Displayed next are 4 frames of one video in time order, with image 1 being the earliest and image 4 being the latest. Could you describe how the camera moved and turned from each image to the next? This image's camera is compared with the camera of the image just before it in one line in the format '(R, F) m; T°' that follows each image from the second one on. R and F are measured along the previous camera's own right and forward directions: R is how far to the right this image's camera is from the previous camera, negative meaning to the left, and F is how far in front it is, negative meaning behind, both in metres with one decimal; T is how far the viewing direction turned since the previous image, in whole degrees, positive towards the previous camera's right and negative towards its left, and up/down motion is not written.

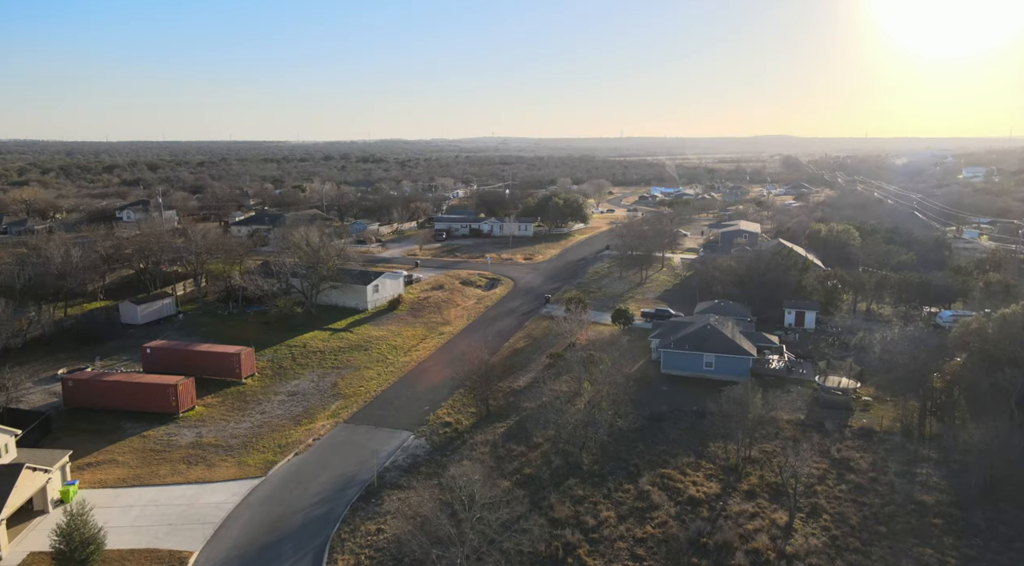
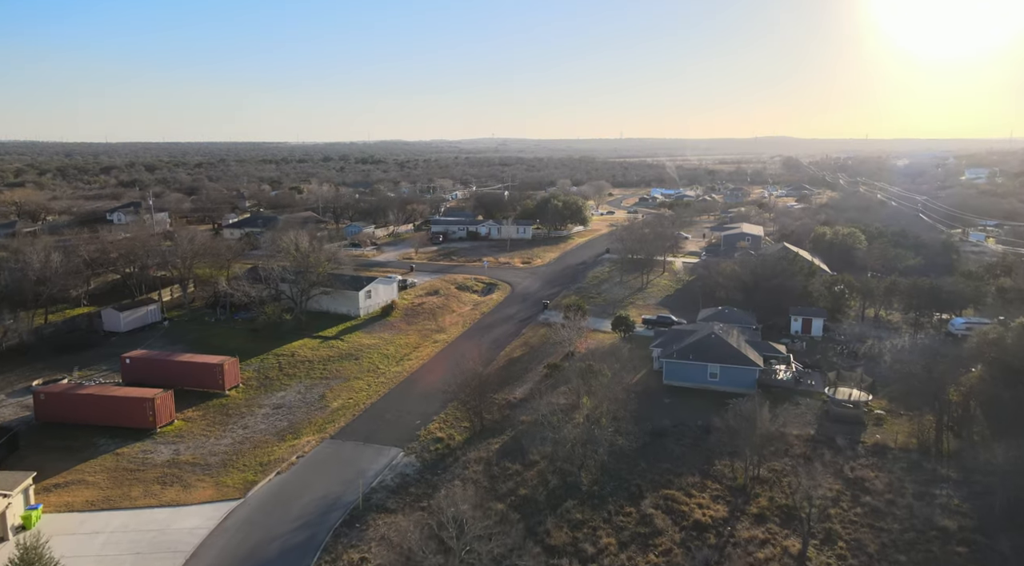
(+0.4, +2.7) m; 0°
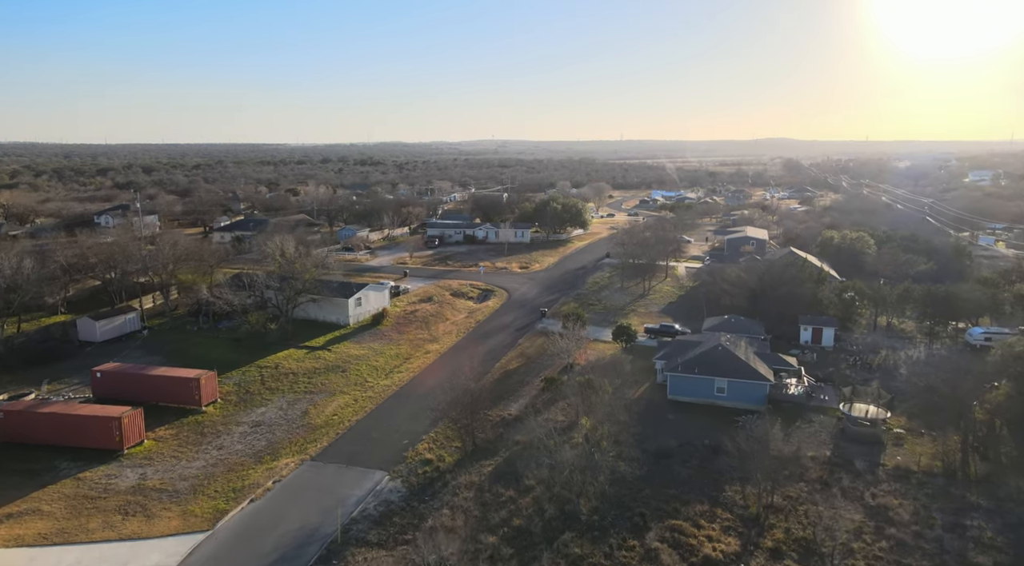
(+0.4, +3.6) m; 0°
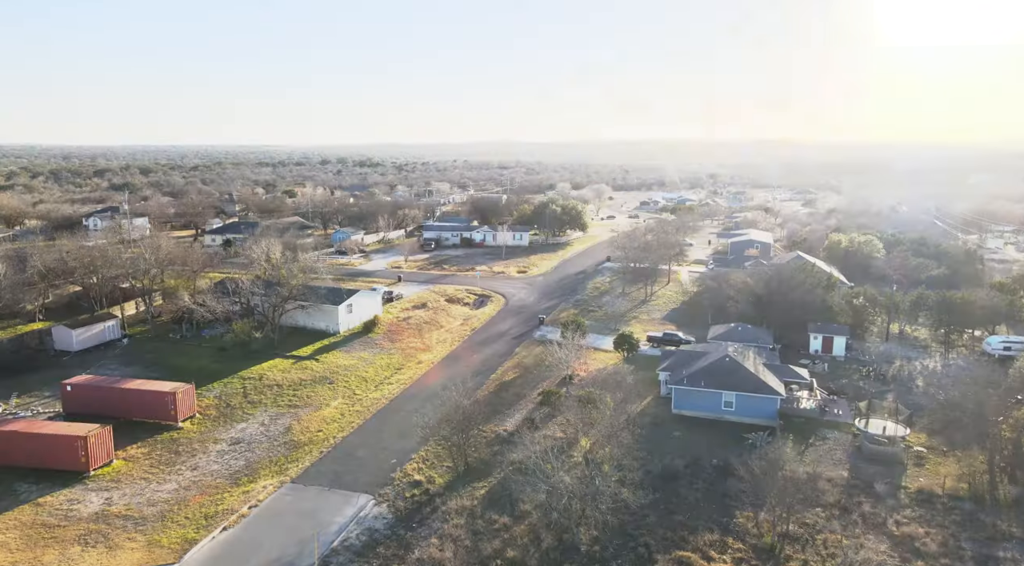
(+0.3, +3.2) m; 0°
